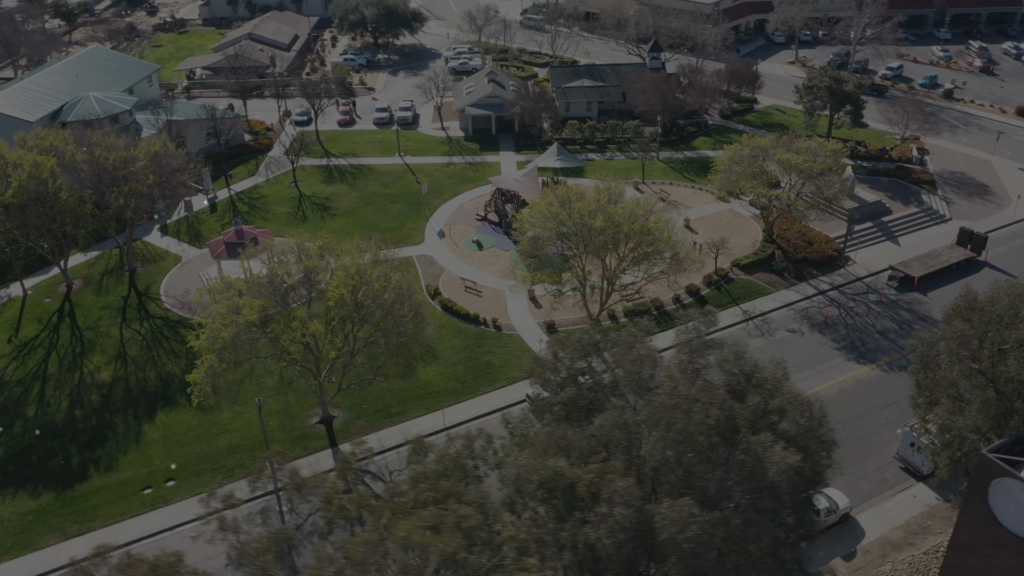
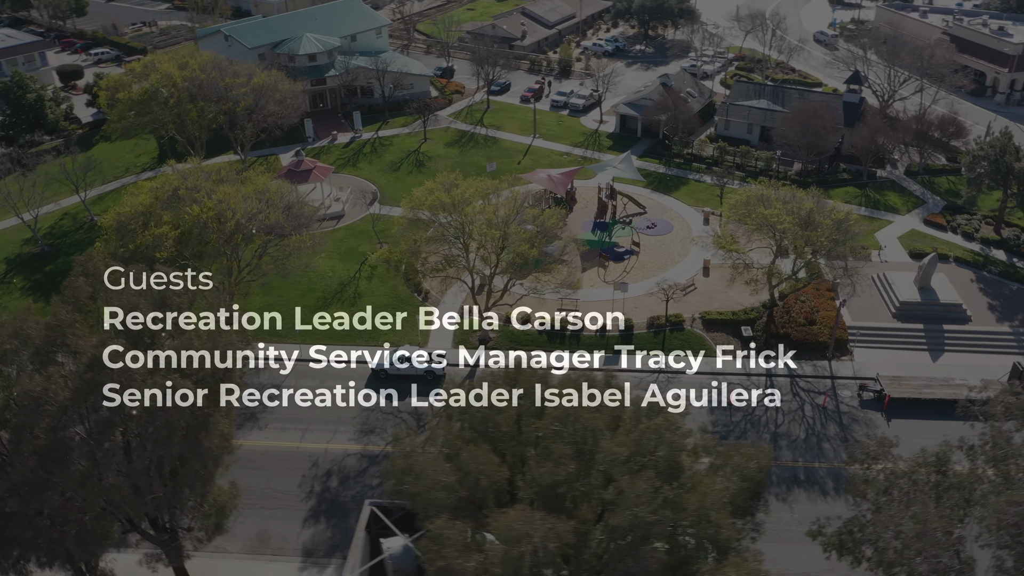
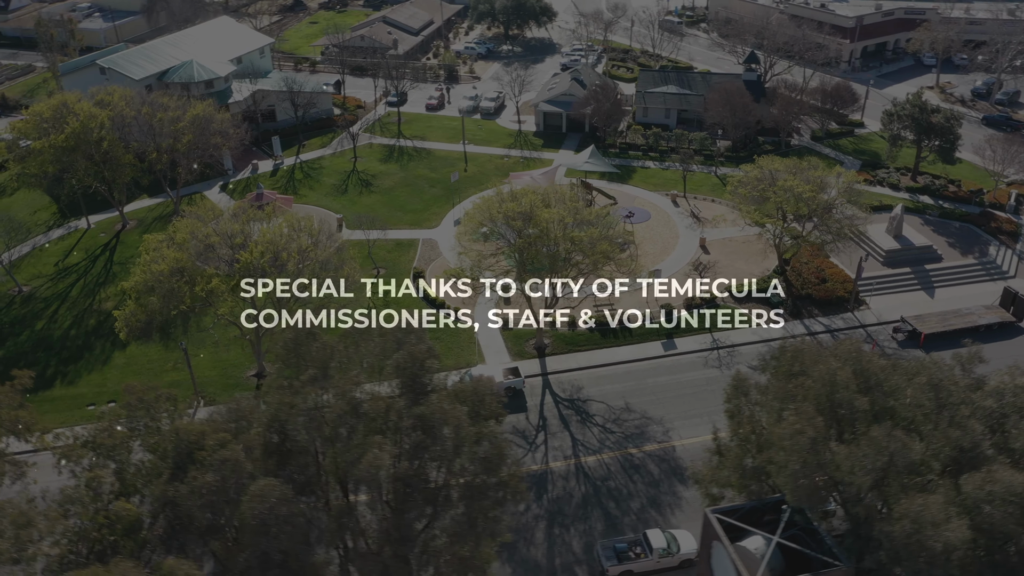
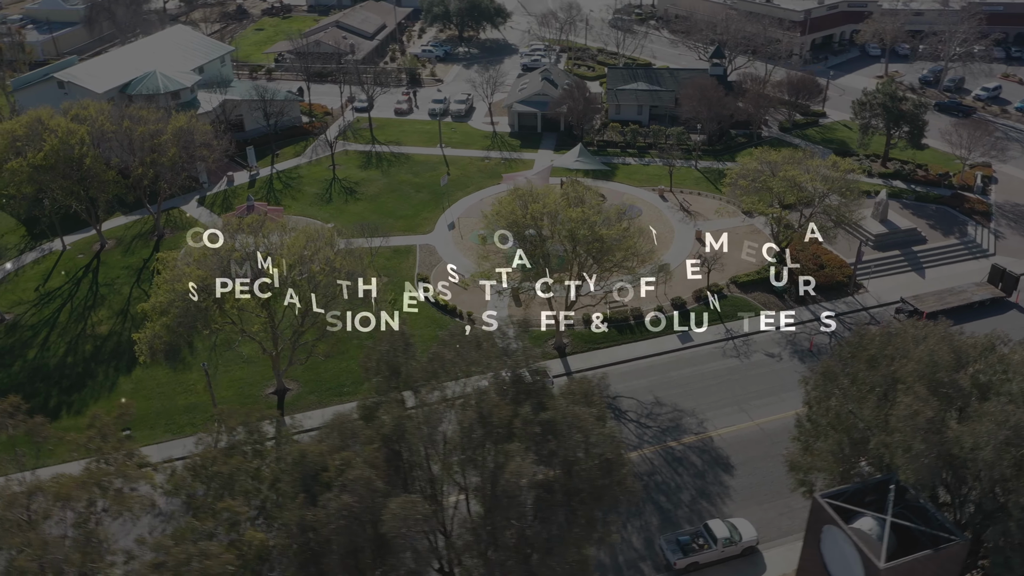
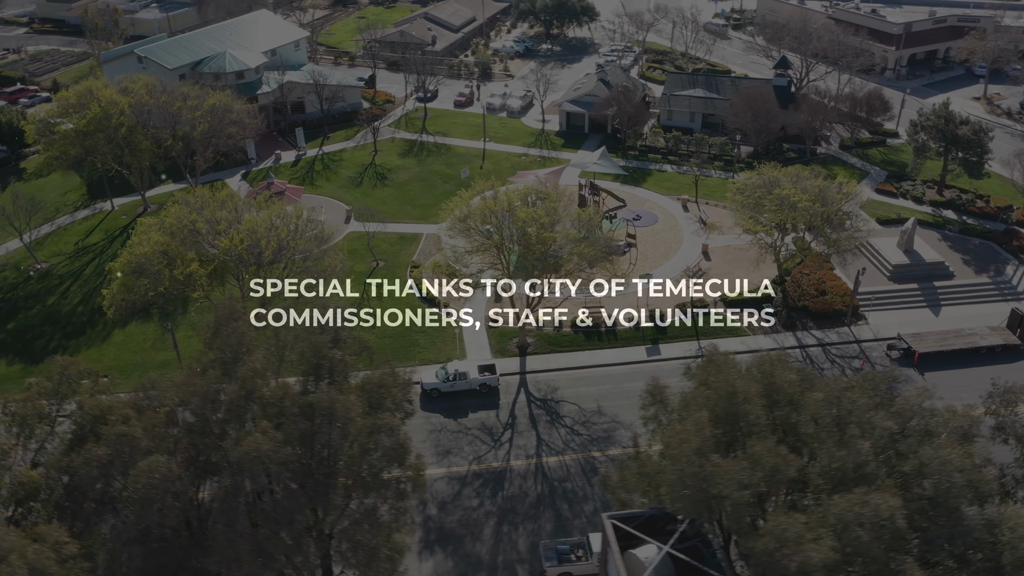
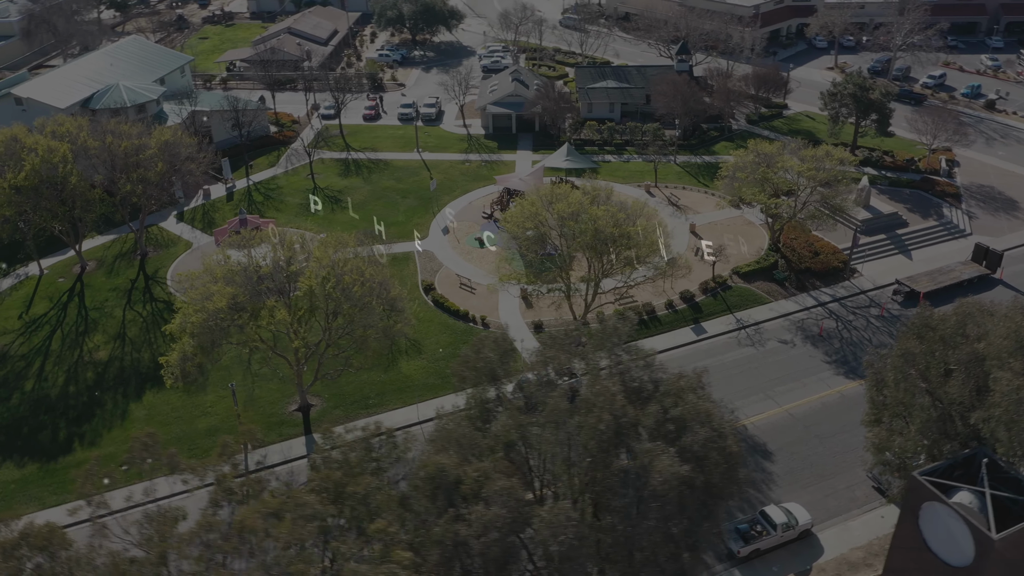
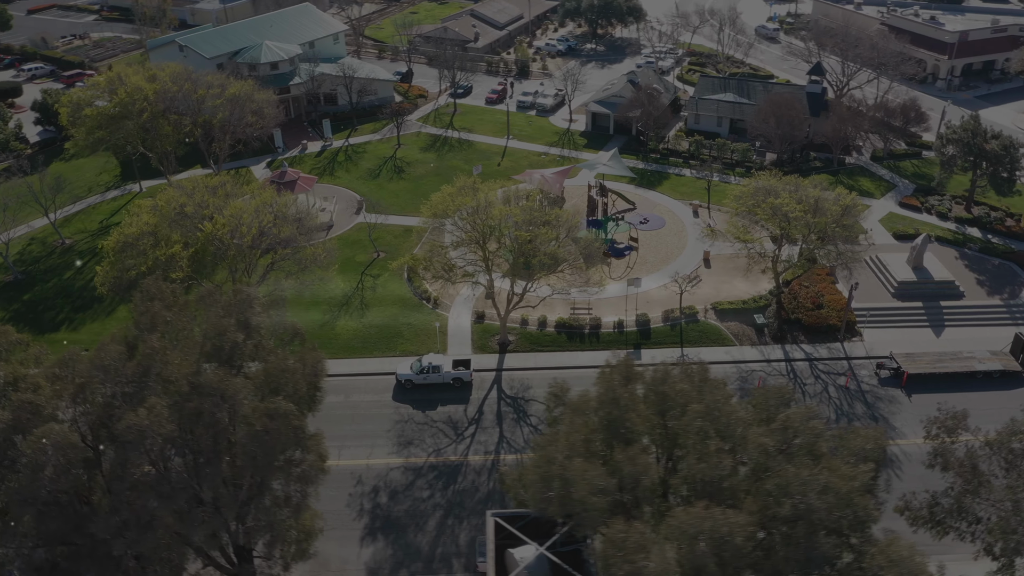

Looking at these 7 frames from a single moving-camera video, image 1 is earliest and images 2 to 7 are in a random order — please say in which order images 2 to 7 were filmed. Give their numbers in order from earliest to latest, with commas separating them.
6, 4, 3, 5, 7, 2
